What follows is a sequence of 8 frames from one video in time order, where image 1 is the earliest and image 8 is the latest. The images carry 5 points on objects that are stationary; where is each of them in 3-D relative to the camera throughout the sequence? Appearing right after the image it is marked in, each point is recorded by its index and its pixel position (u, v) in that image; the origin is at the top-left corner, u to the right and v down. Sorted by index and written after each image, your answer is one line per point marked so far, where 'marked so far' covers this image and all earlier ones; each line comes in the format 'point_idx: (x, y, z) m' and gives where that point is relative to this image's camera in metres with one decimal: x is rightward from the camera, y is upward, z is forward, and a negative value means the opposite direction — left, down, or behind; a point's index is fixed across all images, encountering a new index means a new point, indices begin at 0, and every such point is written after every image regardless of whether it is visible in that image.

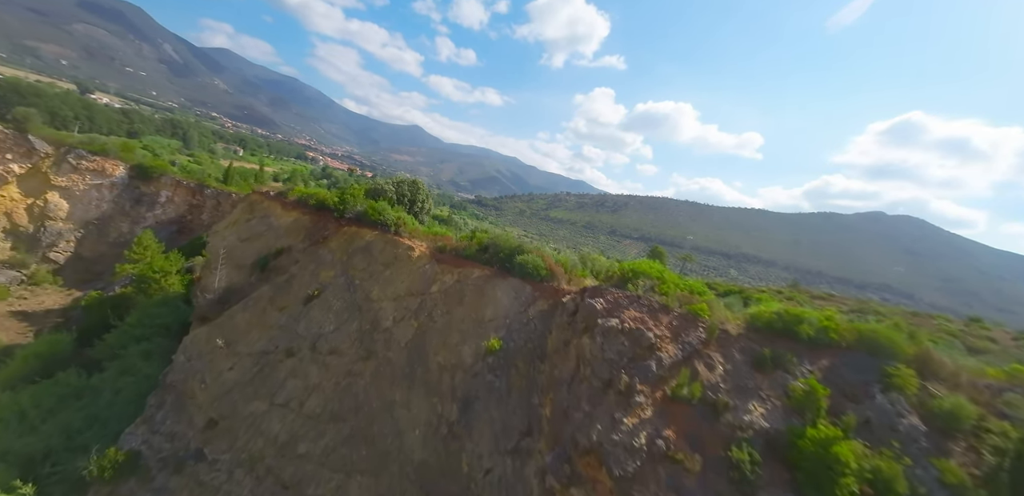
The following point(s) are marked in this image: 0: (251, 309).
0: (-8.9, -2.1, +12.4) m
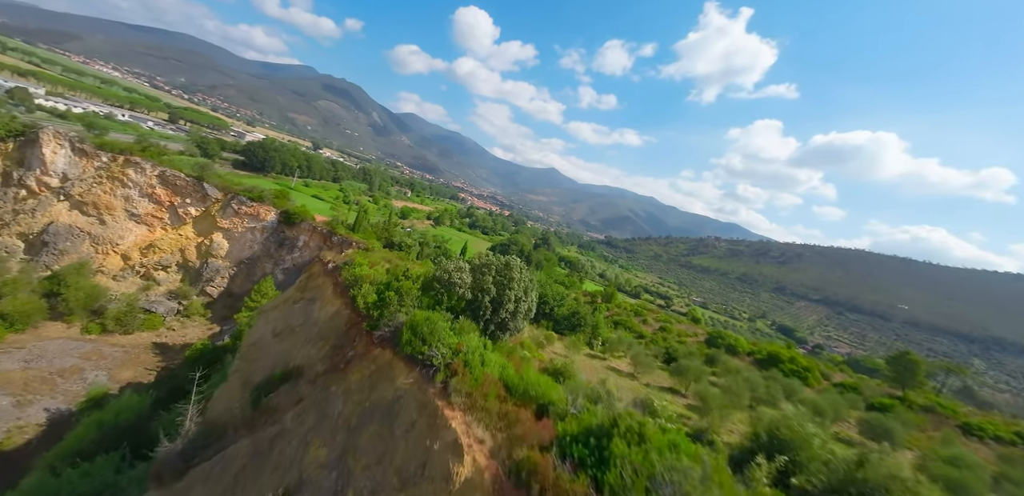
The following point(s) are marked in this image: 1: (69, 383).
0: (-6.1, -4.7, +7.2) m
1: (-22.7, -6.8, +18.6) m
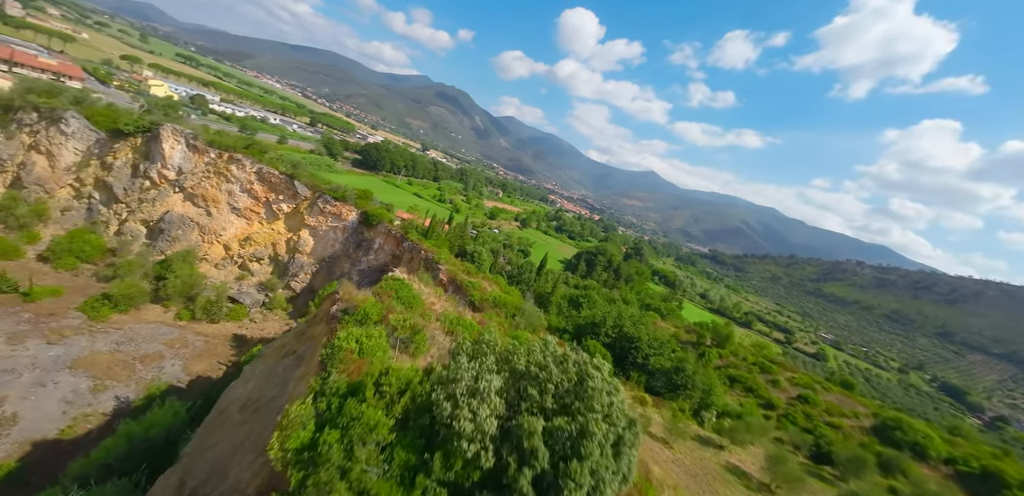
0: (-5.7, -5.4, +4.1) m
1: (-19.2, -6.4, +19.1) m
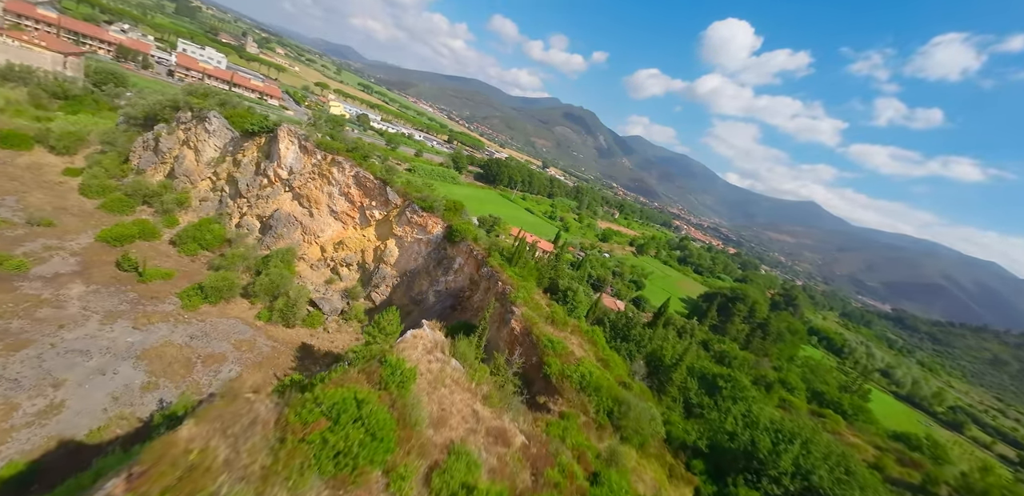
0: (-6.8, -5.6, -0.4) m
1: (-15.3, -6.1, +17.9) m
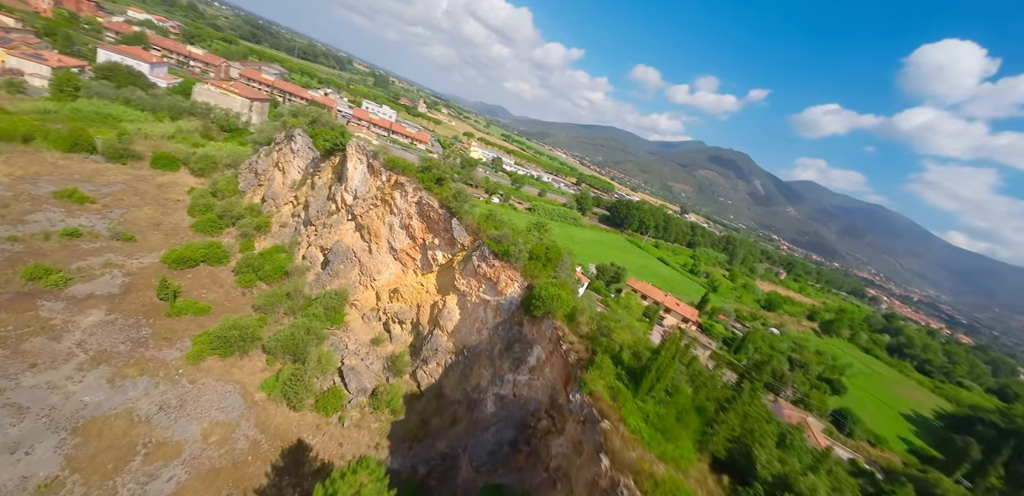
0: (-10.2, -5.1, -8.0) m
1: (-12.4, -7.4, +11.9) m
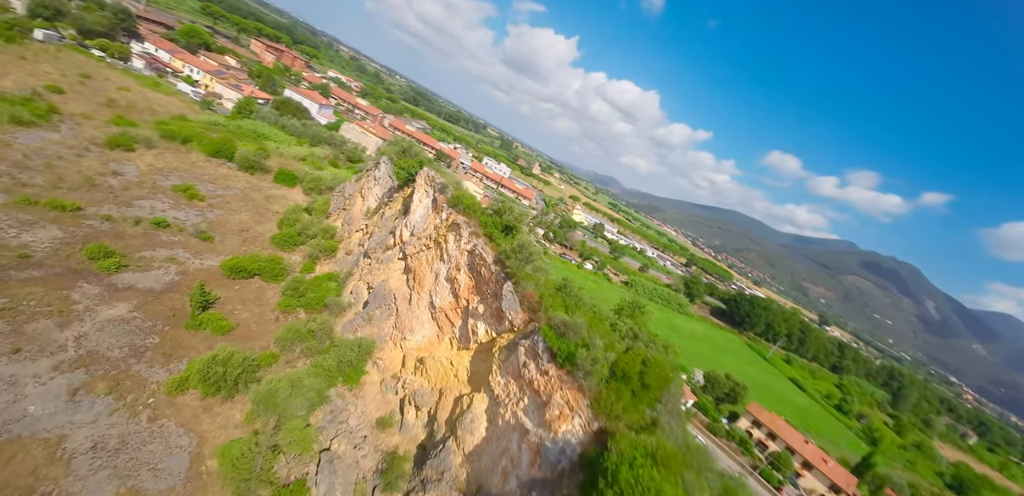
0: (-14.2, -1.5, -10.8) m
1: (-12.1, -7.1, +8.5) m
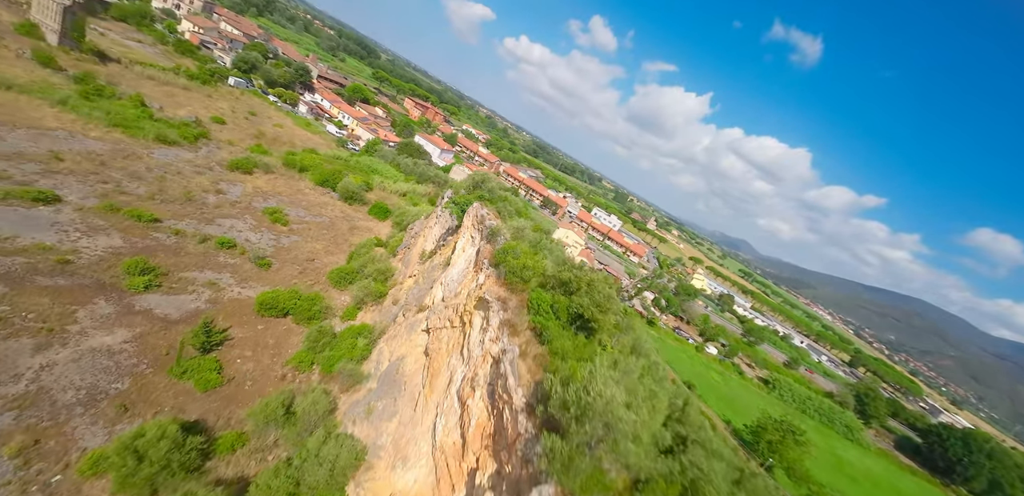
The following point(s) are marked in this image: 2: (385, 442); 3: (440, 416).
0: (-19.0, +1.6, -12.3) m
1: (-12.5, -7.0, +4.9) m
2: (-3.8, -5.8, +11.1) m
3: (-1.3, -4.0, +9.3) m
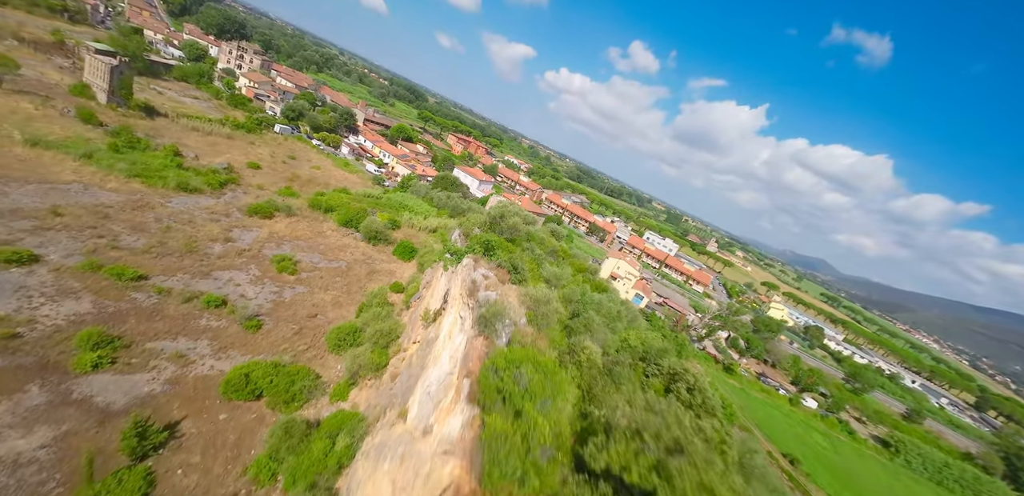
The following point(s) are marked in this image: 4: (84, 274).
0: (-21.5, +1.1, -13.8) m
1: (-12.6, -8.5, +1.6) m
2: (-3.2, -7.4, +6.8) m
3: (-1.0, -5.4, +4.7) m
4: (-17.6, -1.1, +14.9) m
